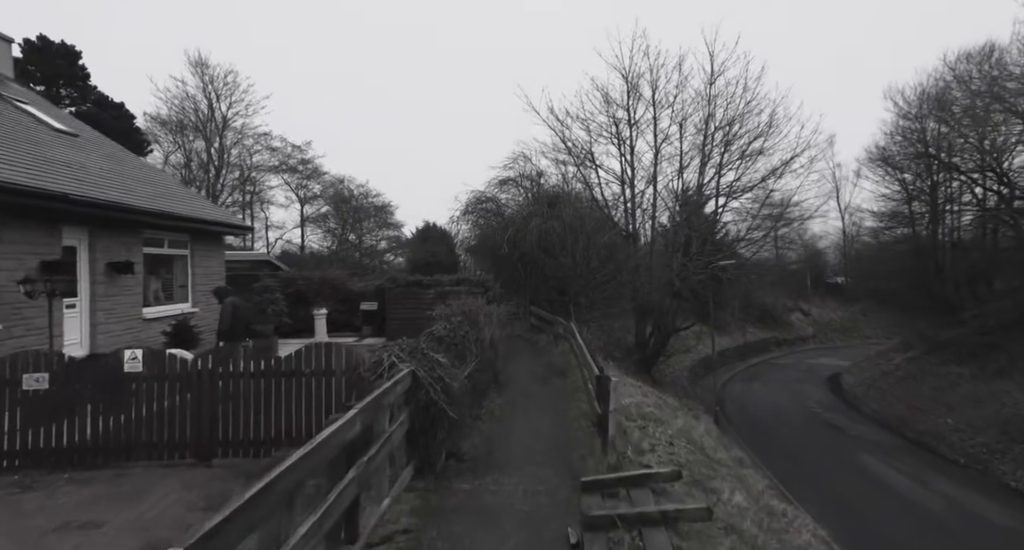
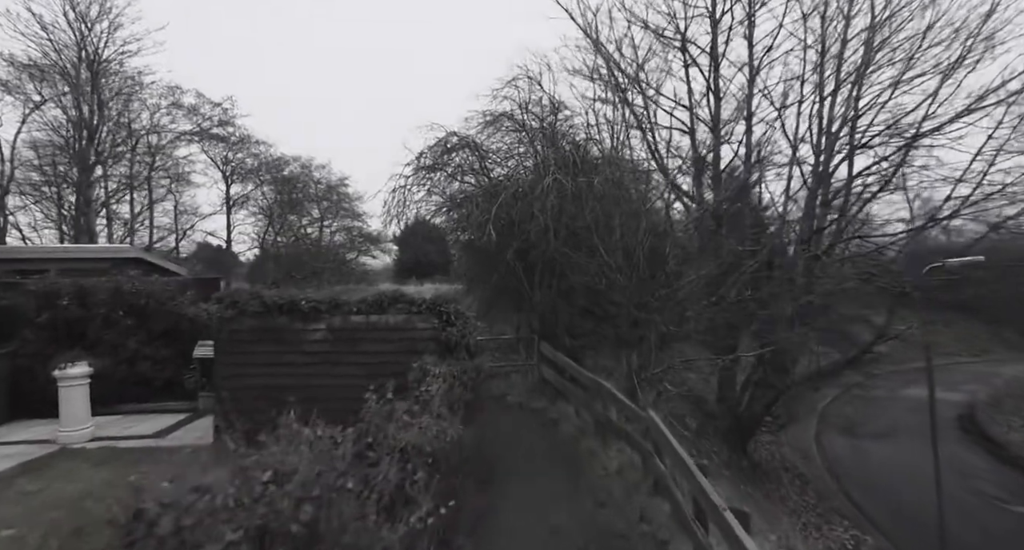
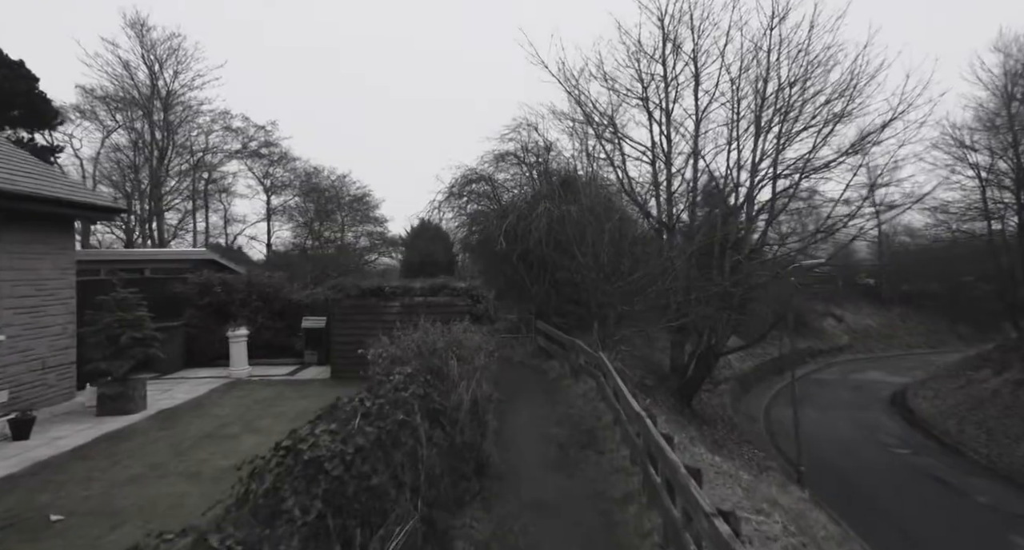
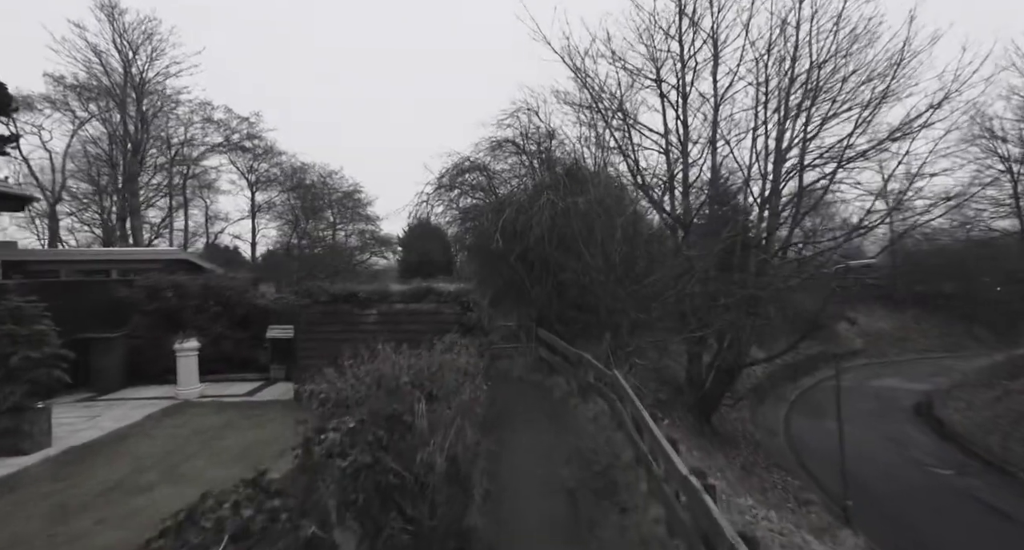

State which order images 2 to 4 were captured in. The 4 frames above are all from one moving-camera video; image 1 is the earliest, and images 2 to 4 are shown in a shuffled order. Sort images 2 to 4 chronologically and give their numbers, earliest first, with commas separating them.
3, 4, 2
